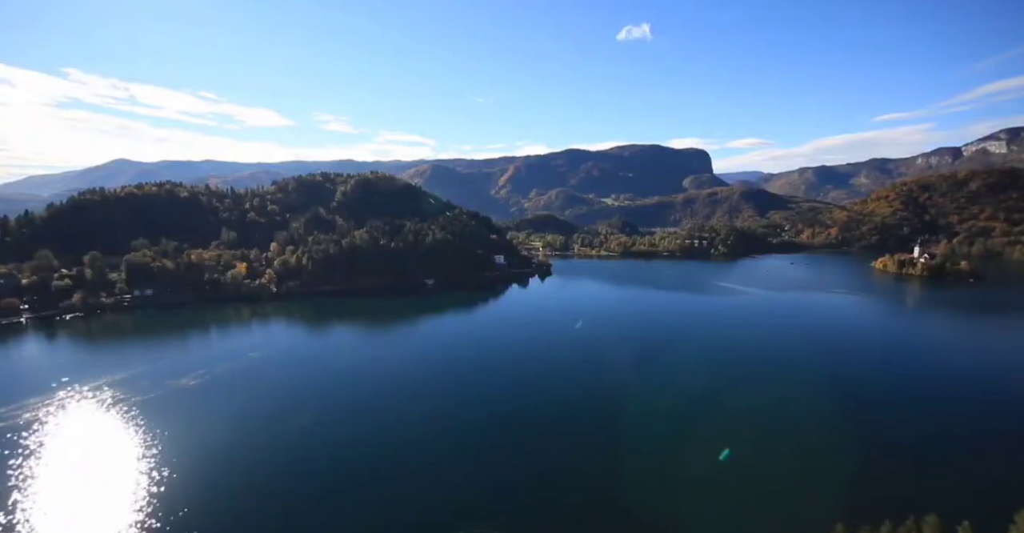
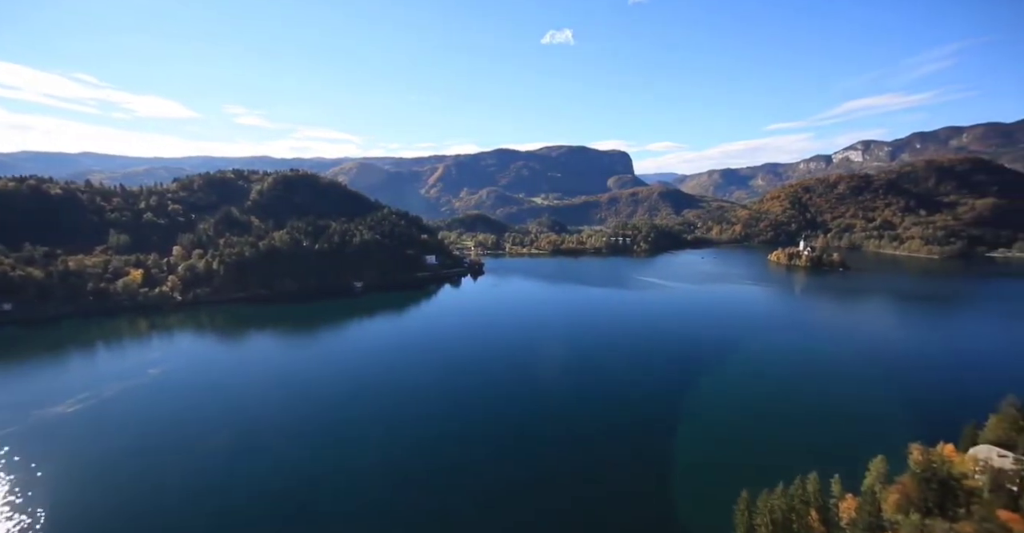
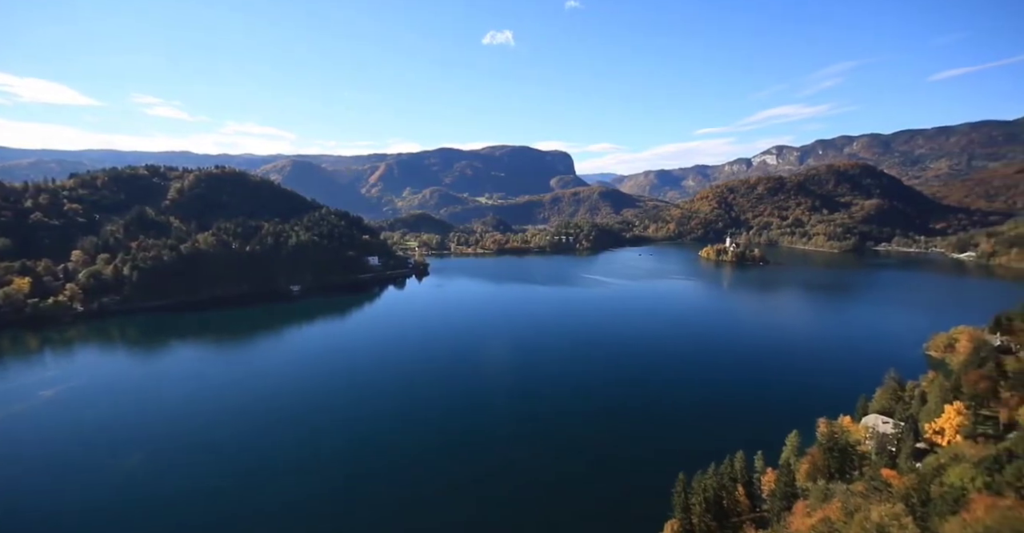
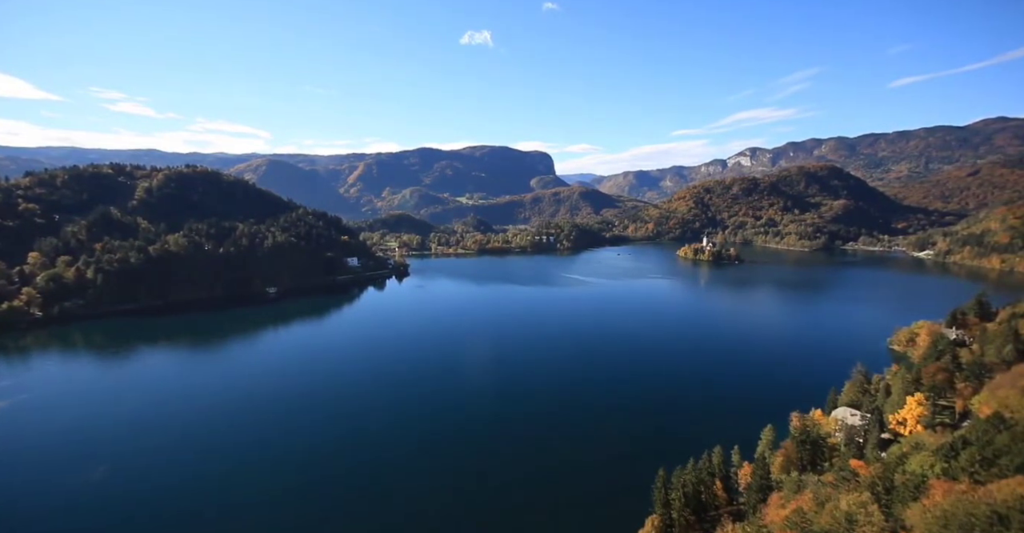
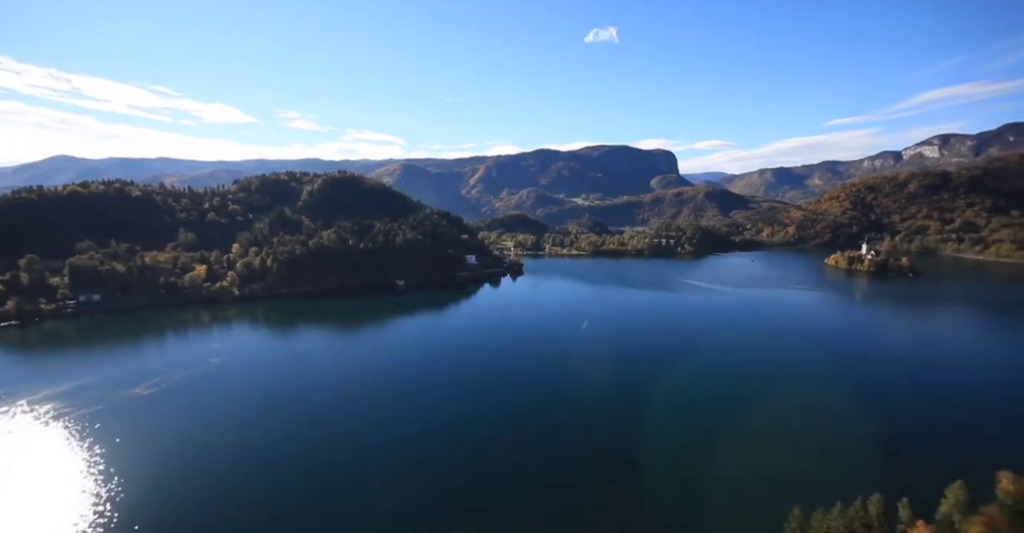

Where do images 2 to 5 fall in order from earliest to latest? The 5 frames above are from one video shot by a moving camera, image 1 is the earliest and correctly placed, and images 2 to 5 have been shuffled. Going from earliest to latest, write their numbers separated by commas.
5, 2, 3, 4
